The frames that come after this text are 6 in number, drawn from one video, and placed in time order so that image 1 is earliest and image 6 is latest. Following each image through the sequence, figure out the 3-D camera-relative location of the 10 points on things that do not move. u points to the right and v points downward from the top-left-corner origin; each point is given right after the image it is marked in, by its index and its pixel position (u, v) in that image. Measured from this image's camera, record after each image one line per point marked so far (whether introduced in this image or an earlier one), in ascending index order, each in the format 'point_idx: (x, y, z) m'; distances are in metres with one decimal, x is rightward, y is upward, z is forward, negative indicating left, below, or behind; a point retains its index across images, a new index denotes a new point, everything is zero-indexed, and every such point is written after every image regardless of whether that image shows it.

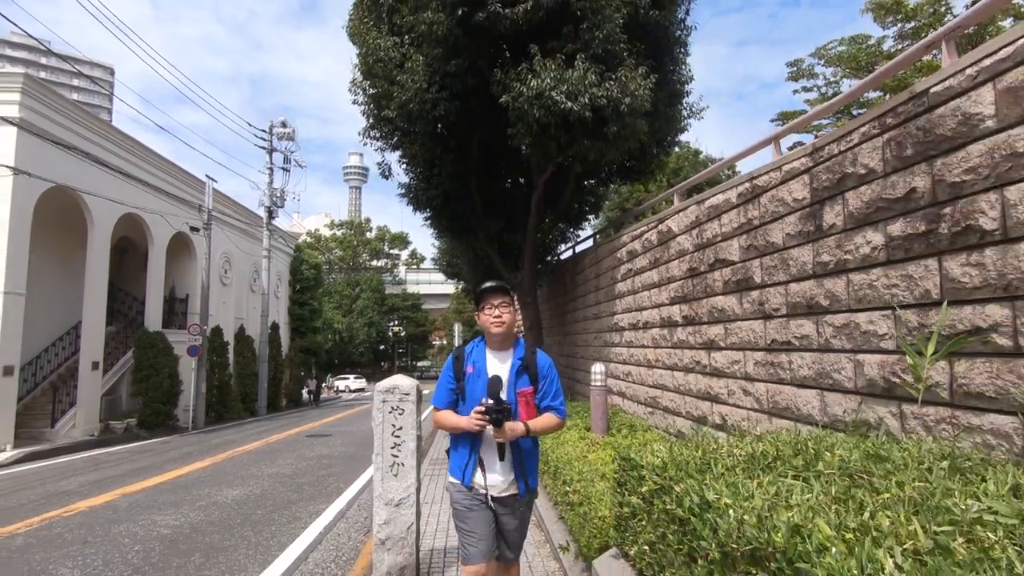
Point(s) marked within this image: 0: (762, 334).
0: (+2.2, -0.4, +4.8) m
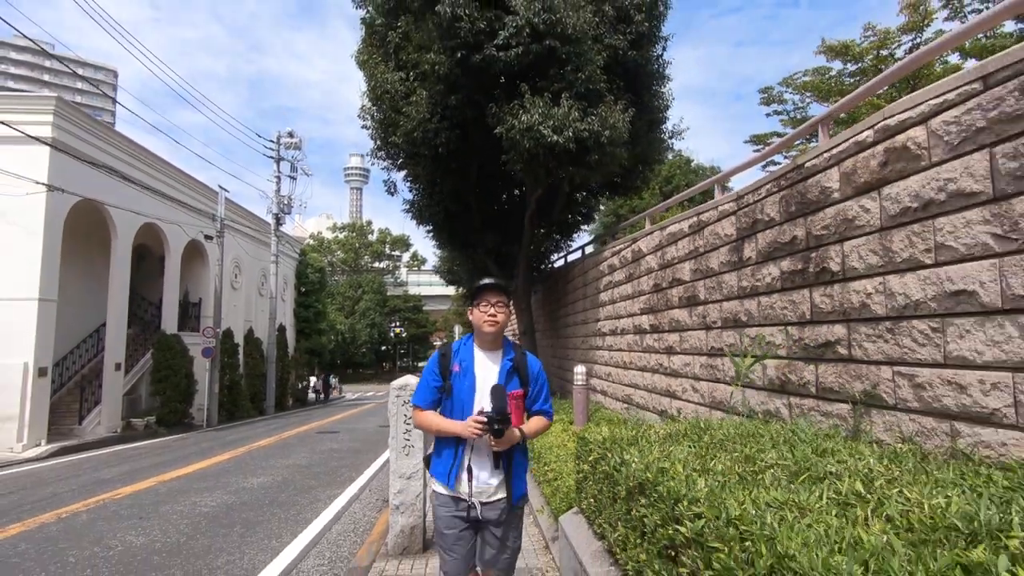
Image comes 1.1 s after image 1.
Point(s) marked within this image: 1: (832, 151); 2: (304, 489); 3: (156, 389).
0: (+2.1, -0.6, +5.9) m
1: (+2.3, +1.0, +3.9) m
2: (-3.5, -3.3, +9.1) m
3: (-12.6, -3.6, +19.4) m
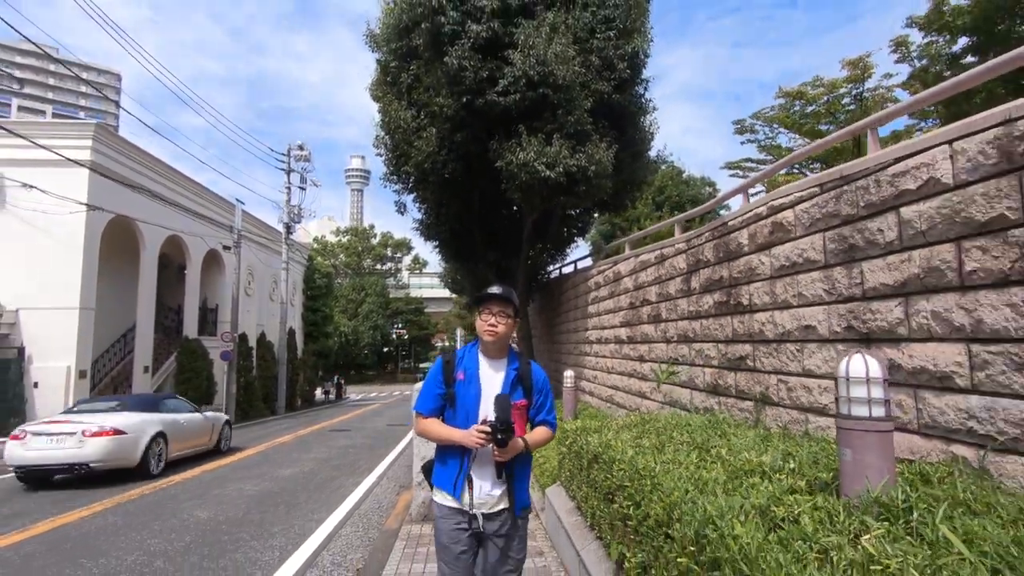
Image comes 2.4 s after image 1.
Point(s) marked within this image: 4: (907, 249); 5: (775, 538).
0: (+2.1, -0.8, +7.3) m
1: (+2.3, +0.7, +5.4) m
2: (-3.5, -3.6, +10.6) m
3: (-12.6, -3.9, +20.8) m
4: (+2.4, +0.3, +3.4) m
5: (+1.1, -1.0, +2.2) m
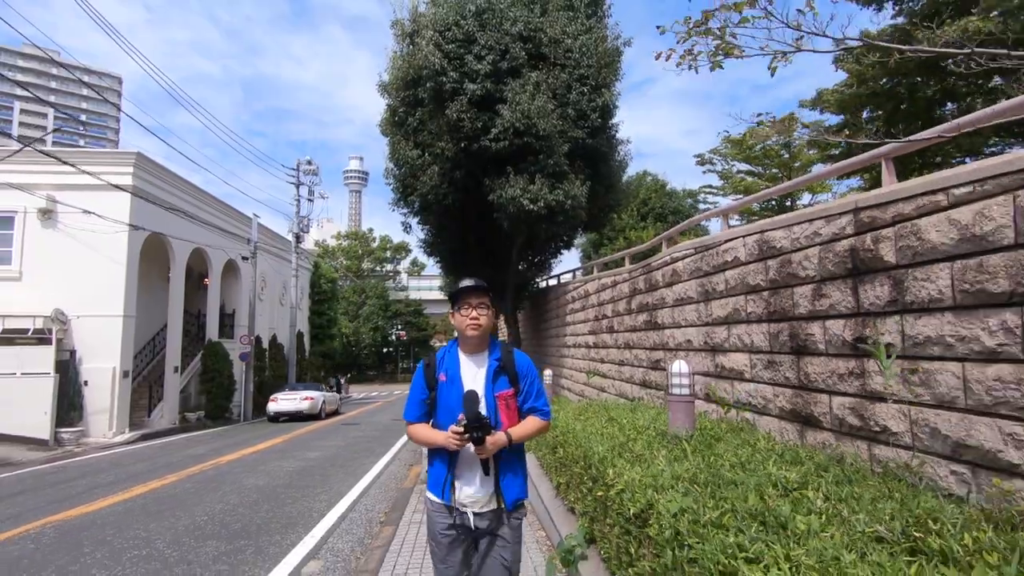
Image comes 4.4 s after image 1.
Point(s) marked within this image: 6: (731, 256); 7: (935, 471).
0: (+1.8, -1.2, +9.6) m
1: (+2.1, +0.4, +7.6) m
2: (-3.8, -4.0, +12.8) m
3: (-12.9, -4.2, +23.0) m
4: (+2.2, -0.1, +5.6) m
5: (+0.9, -1.3, +4.4) m
6: (+2.2, +0.3, +5.5) m
7: (+2.4, -1.0, +3.1) m
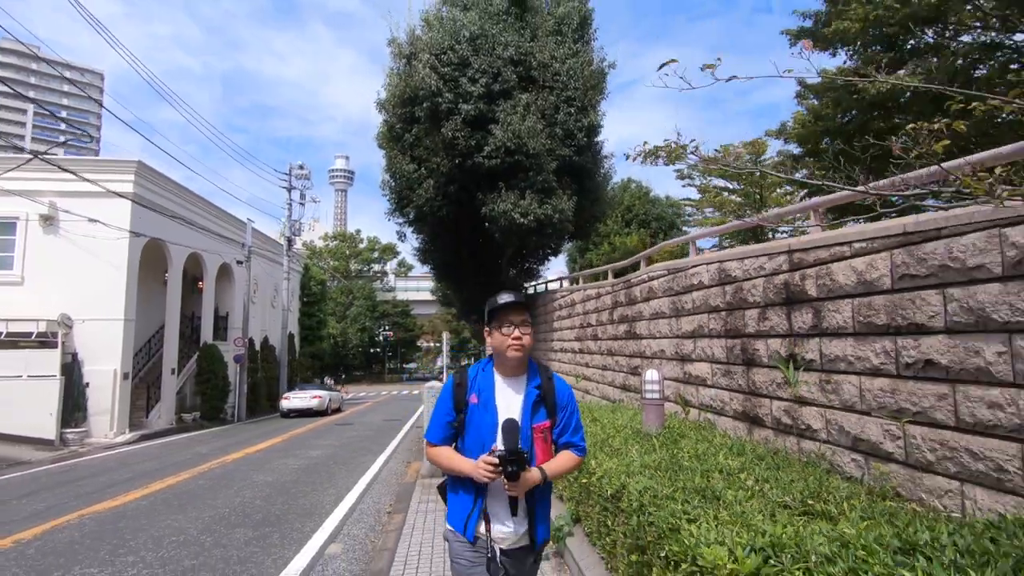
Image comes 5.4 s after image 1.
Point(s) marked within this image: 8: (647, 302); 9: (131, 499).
0: (+1.7, -1.4, +10.5) m
1: (+2.0, +0.1, +8.5) m
2: (-4.0, -4.2, +13.5) m
3: (-13.4, -4.4, +23.5) m
4: (+2.2, -0.3, +6.5) m
5: (+0.8, -1.6, +5.3) m
6: (+2.2, +0.1, +6.5) m
7: (+2.4, -1.3, +4.0) m
8: (+2.0, -0.2, +8.1) m
9: (-6.2, -3.5, +8.9) m
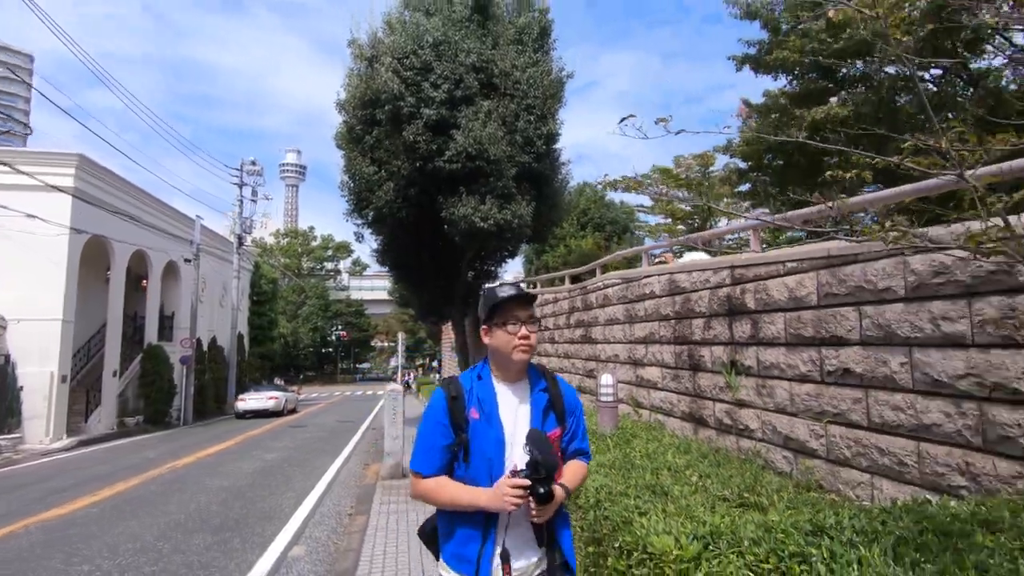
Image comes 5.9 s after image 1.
0: (+0.9, -1.5, +10.9) m
1: (+1.4, 0.0, +8.9) m
2: (-5.0, -4.2, +13.5) m
3: (-15.3, -4.3, +22.6) m
4: (+1.7, -0.4, +7.0) m
5: (+0.5, -1.7, +5.7) m
6: (+1.7, 0.0, +6.9) m
7: (+2.2, -1.4, +4.5) m
8: (+1.4, -0.3, +8.5) m
9: (-6.9, -3.5, +8.7) m
